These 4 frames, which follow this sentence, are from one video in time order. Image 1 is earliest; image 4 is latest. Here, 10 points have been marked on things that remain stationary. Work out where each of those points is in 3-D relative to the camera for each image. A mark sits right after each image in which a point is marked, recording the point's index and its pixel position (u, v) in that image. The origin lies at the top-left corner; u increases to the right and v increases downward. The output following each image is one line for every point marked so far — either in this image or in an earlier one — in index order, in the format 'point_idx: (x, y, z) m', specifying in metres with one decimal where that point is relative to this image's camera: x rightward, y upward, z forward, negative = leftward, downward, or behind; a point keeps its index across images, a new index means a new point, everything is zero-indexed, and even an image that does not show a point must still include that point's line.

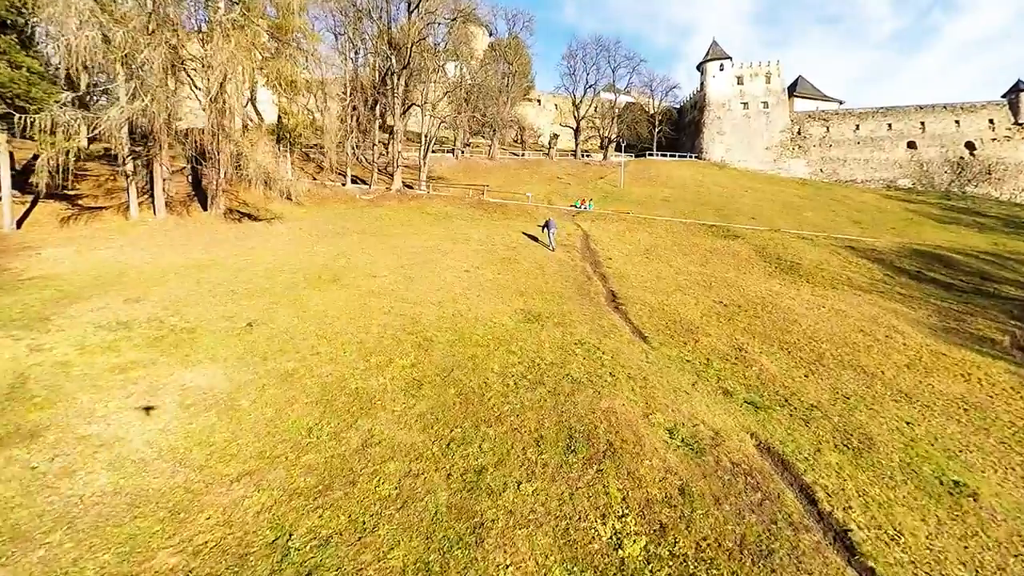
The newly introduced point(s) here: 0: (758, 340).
0: (+11.5, -2.5, +19.8) m
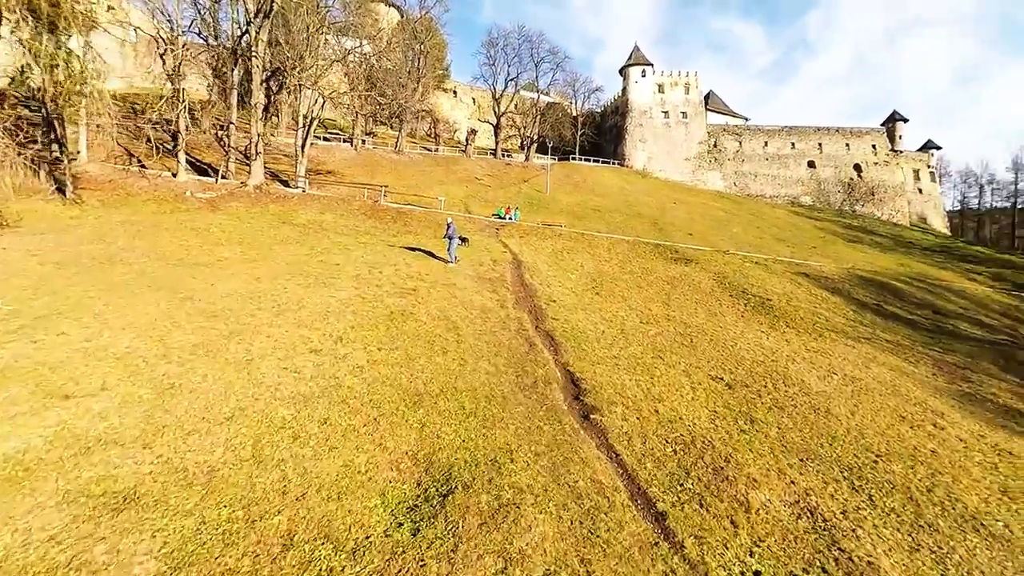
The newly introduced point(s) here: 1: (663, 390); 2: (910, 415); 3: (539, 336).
0: (+8.6, -5.3, +11.9) m
1: (+5.3, -3.6, +14.9) m
2: (+16.0, -5.1, +17.1) m
3: (+1.1, -2.0, +17.4) m
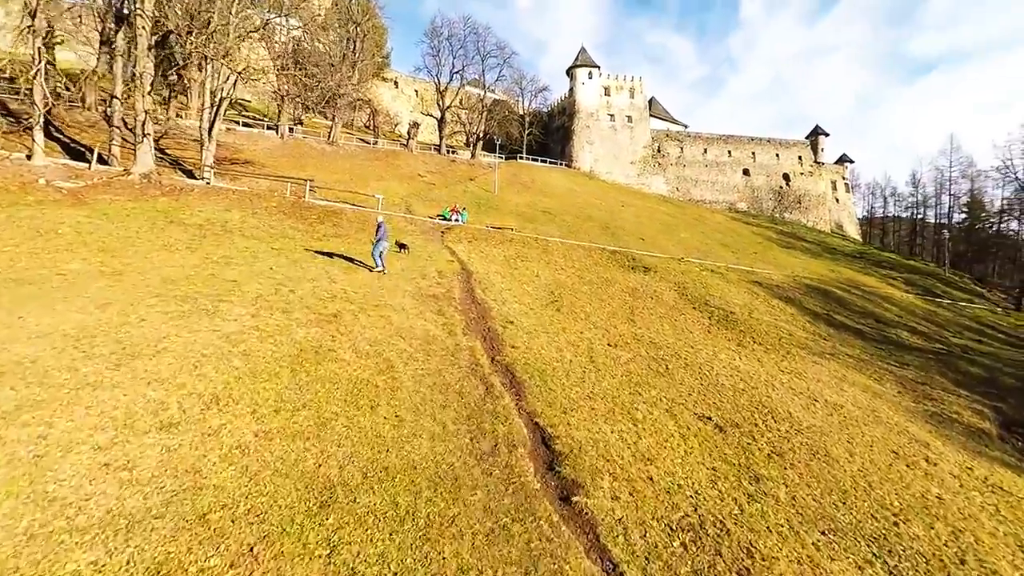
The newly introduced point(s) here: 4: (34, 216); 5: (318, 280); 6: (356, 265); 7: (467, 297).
0: (+7.6, -6.1, +9.5) m
1: (+4.0, -4.4, +12.1) m
2: (+14.3, -5.9, +15.7) m
3: (-0.5, -2.8, +14.1) m
4: (-21.5, +3.3, +19.2) m
5: (-7.8, +0.3, +17.2) m
6: (-7.3, +1.0, +19.8) m
7: (-2.1, -0.5, +20.0) m
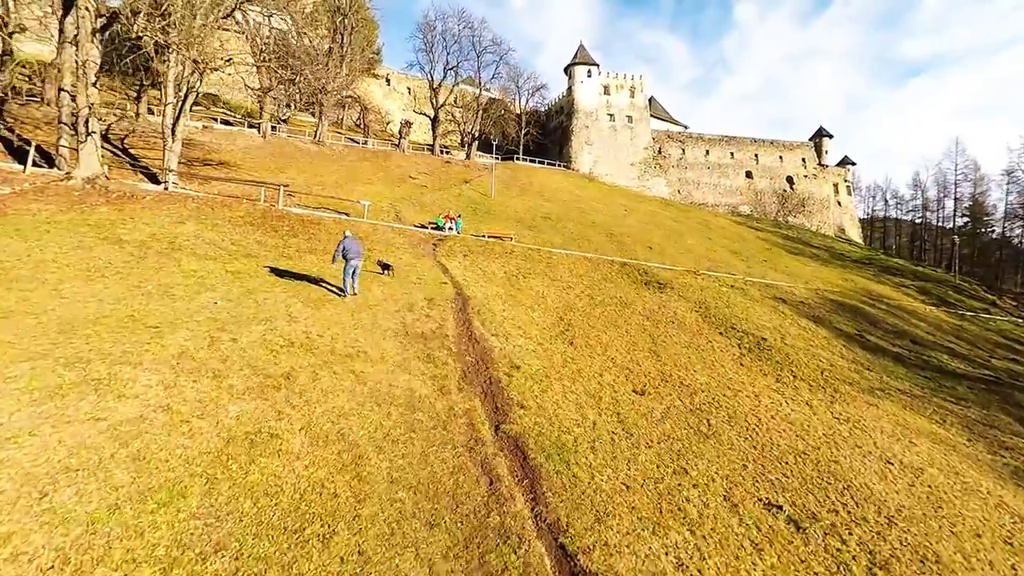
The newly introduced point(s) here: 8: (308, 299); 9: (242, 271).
0: (+7.9, -7.4, +6.2) m
1: (+4.3, -5.7, +8.7) m
2: (+14.6, -7.2, +12.4) m
3: (-0.2, -4.1, +10.6) m
4: (-21.3, +2.0, +15.4) m
5: (-7.6, -1.0, +13.6) m
6: (-7.1, -0.3, +16.2) m
7: (-1.9, -1.7, +16.5) m
8: (-7.4, -0.5, +15.4) m
9: (-11.5, +0.8, +18.1) m
